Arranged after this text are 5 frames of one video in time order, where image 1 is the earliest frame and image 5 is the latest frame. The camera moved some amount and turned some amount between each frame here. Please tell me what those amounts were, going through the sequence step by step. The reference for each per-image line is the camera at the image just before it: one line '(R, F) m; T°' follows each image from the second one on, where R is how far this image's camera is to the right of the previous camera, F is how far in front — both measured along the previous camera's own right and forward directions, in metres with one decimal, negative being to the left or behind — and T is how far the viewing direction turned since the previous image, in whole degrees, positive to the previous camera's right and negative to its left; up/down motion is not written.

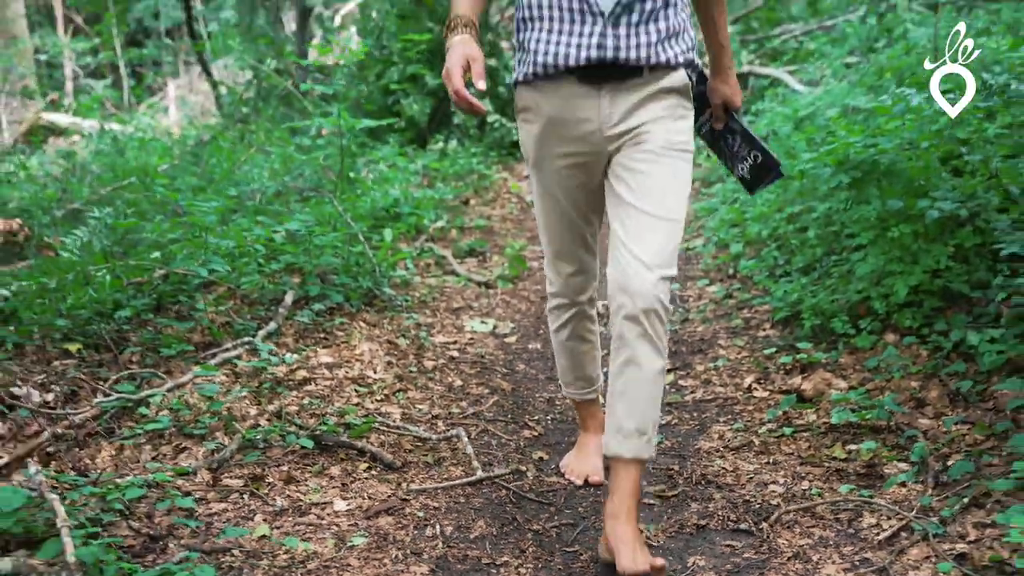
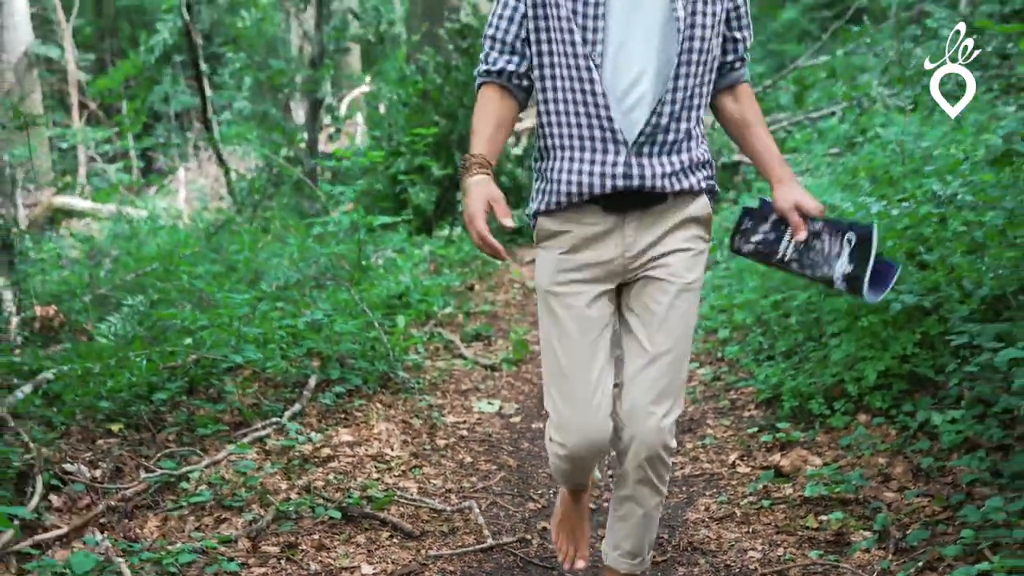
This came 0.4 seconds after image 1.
(0.0, -0.3) m; 0°
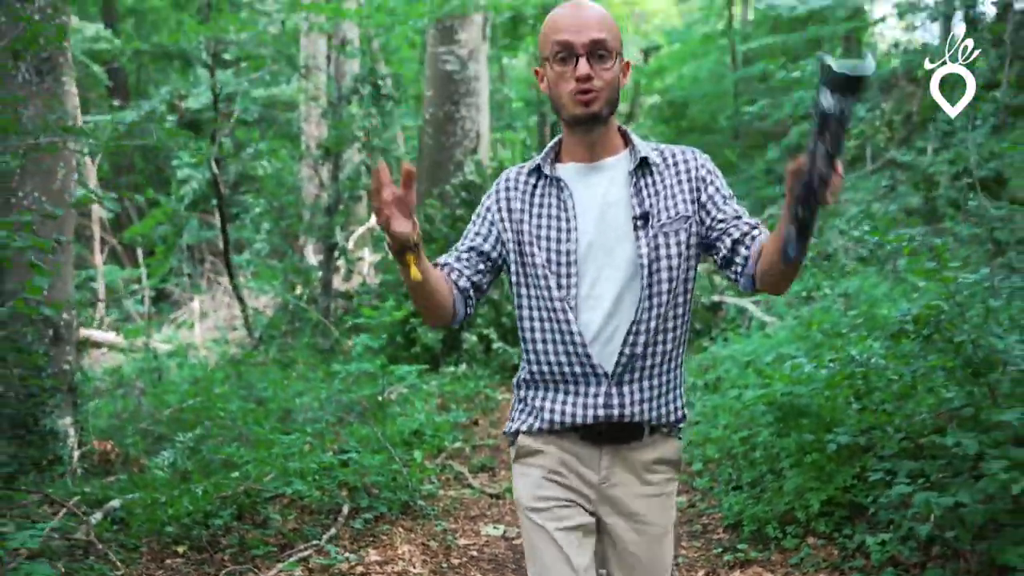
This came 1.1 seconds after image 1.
(0.0, -0.7) m; 0°
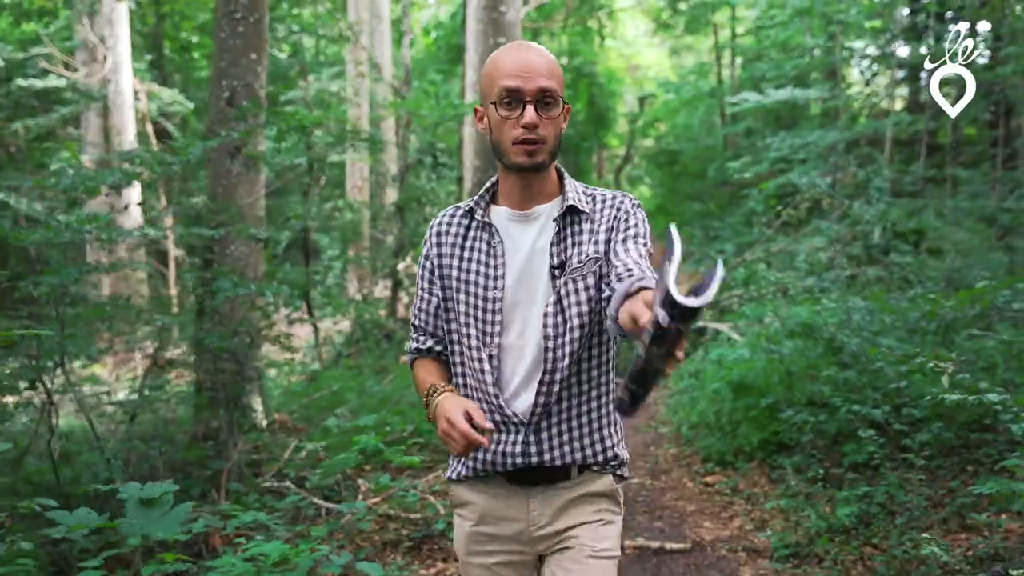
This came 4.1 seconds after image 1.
(-0.4, -2.6) m; 0°
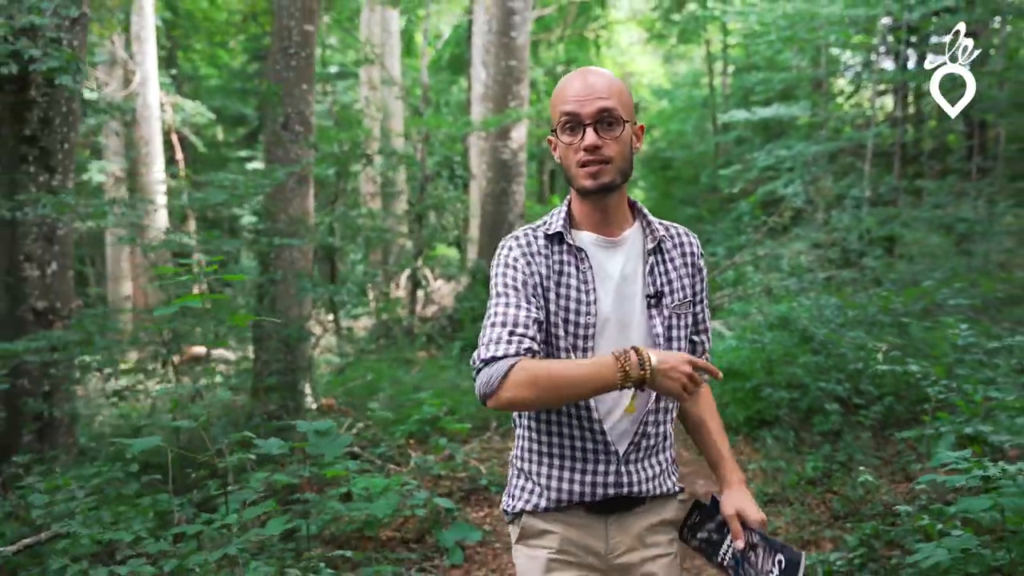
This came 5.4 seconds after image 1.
(-0.2, -1.1) m; 0°
